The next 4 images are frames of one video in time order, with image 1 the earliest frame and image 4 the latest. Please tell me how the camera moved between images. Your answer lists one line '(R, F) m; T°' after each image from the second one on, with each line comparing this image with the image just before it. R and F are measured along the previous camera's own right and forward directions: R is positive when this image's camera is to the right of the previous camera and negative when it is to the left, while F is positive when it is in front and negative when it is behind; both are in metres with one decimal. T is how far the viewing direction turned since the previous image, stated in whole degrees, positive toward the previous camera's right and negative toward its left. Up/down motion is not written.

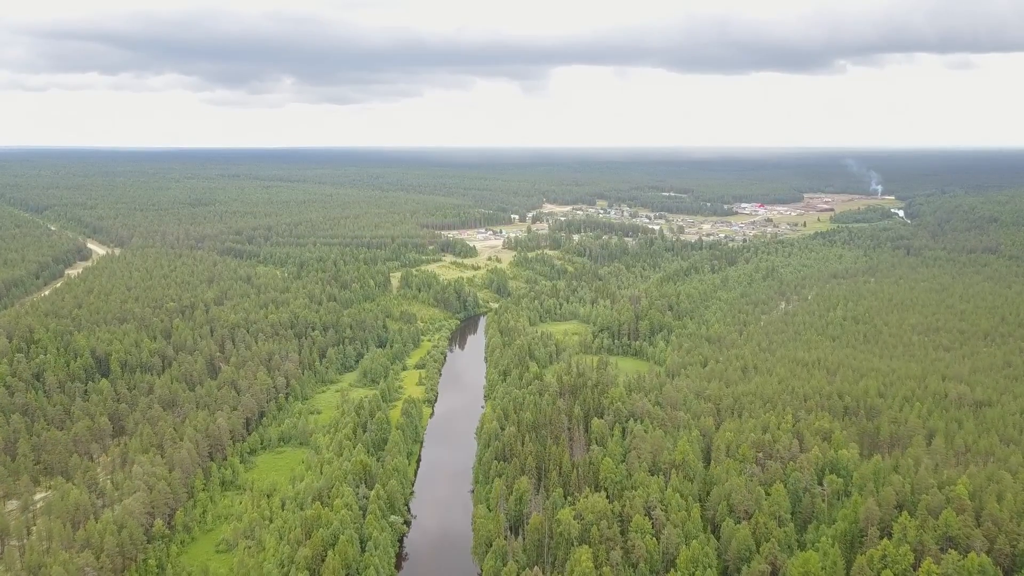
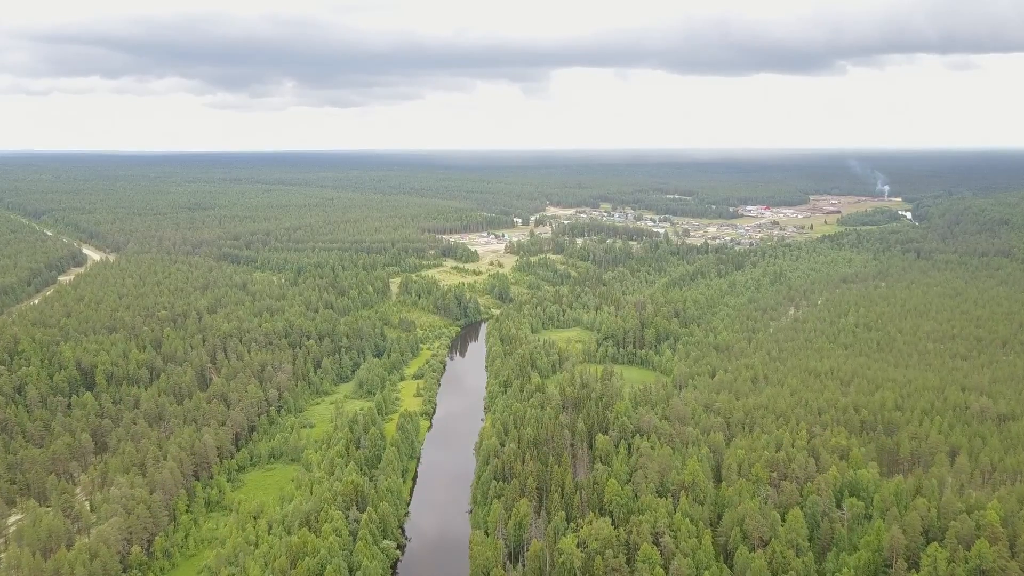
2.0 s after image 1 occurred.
(+0.3, +2.4) m; 0°
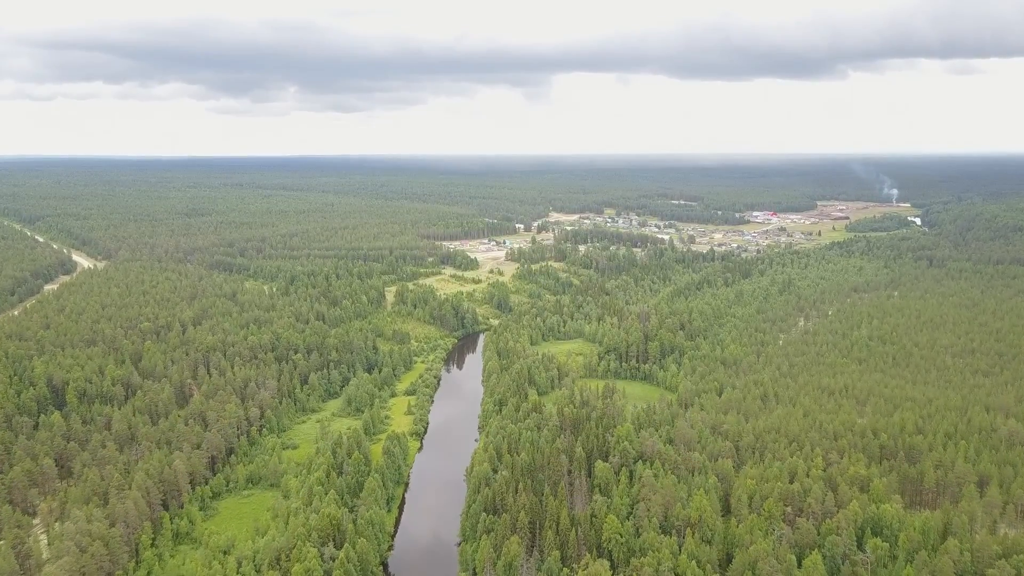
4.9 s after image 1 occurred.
(+0.8, +3.4) m; 0°
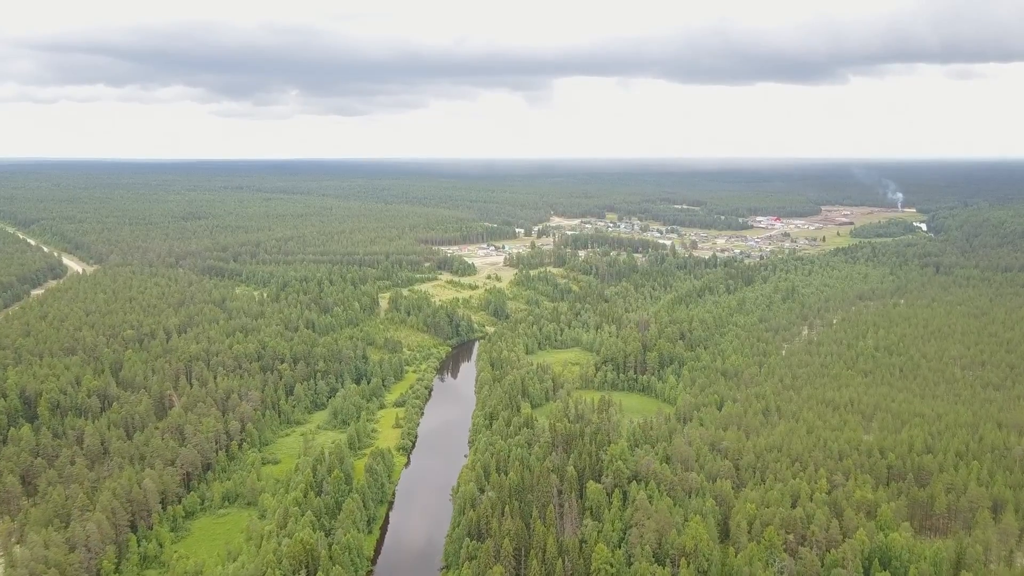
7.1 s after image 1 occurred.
(+1.0, +2.3) m; 0°
